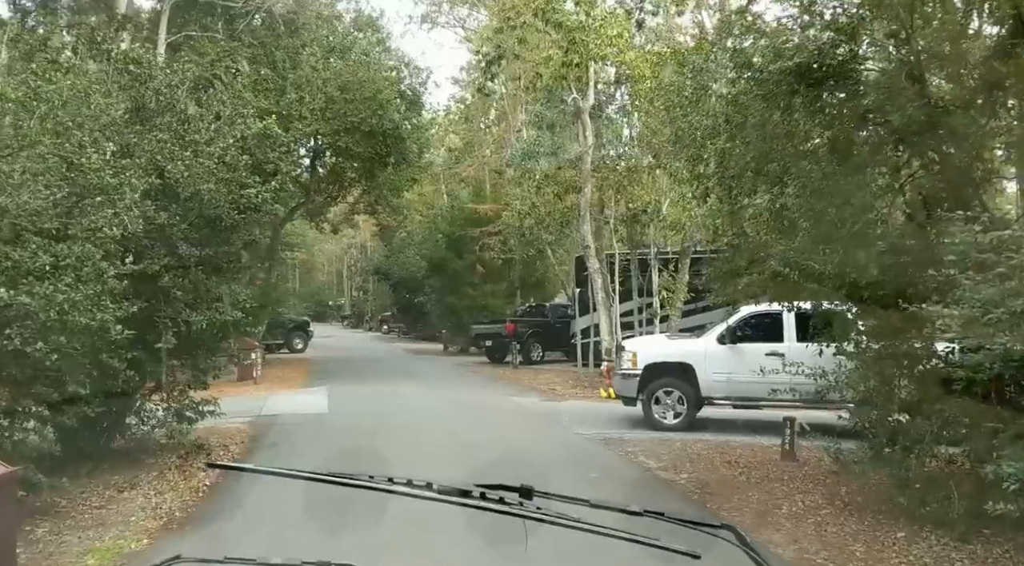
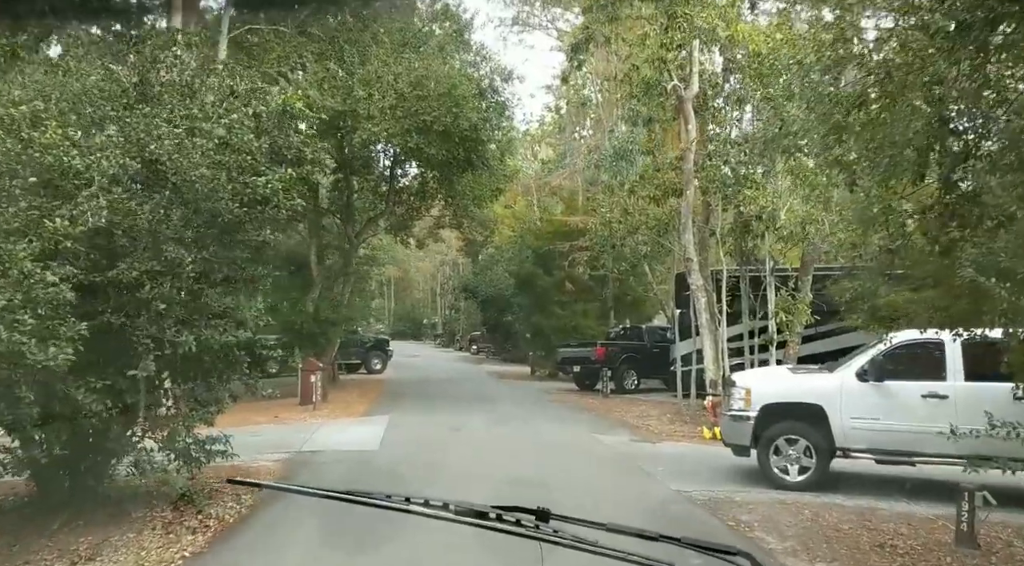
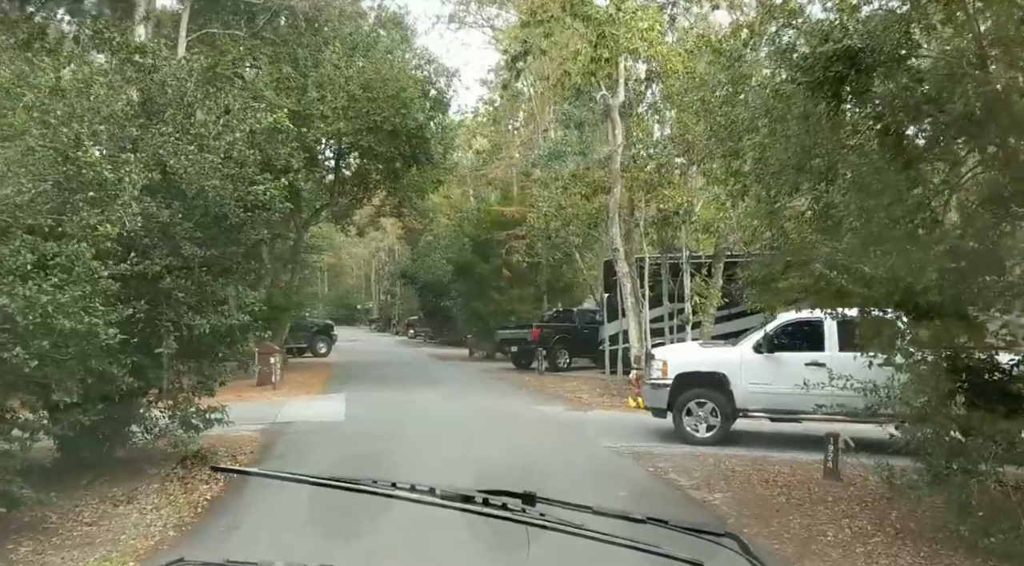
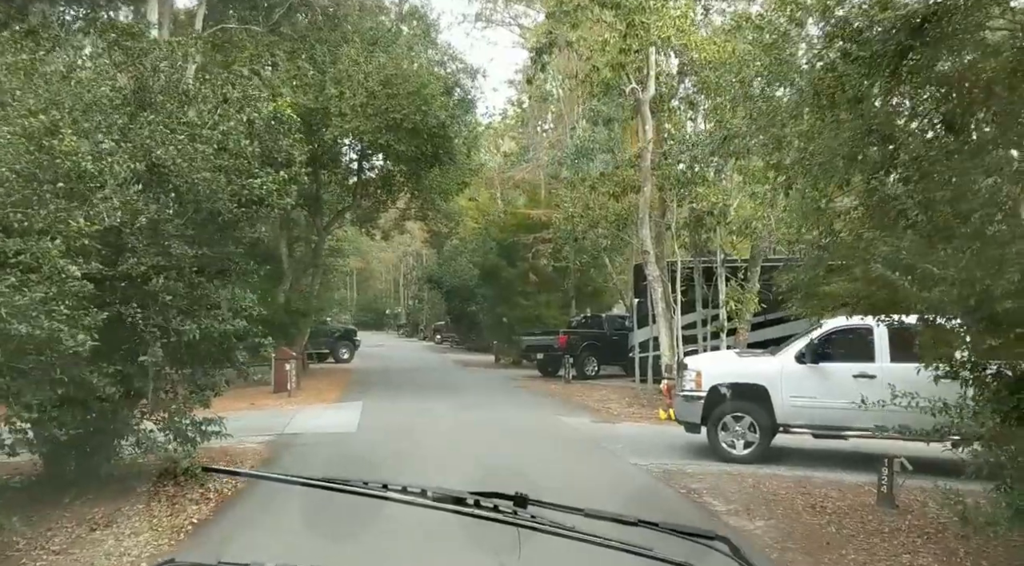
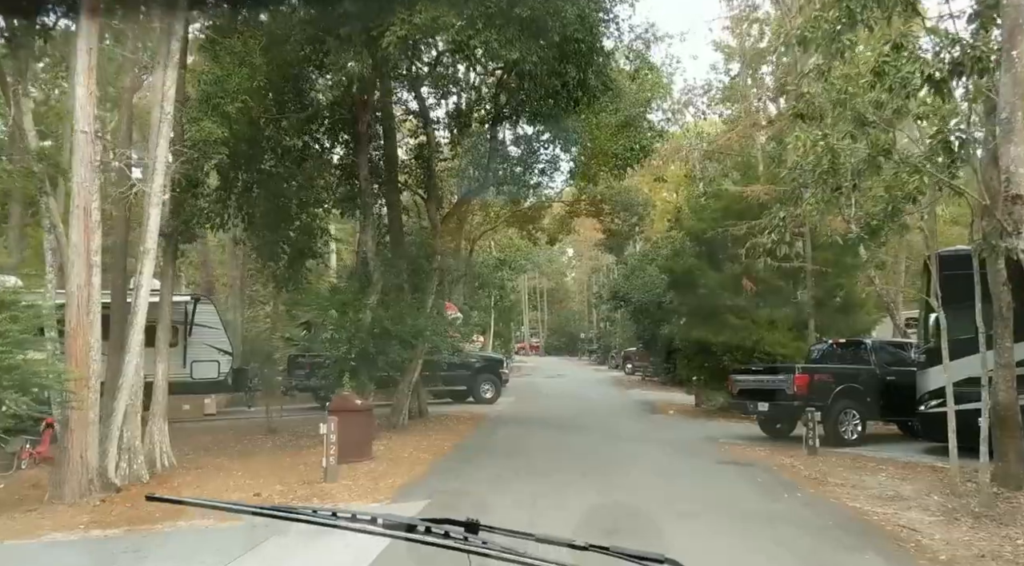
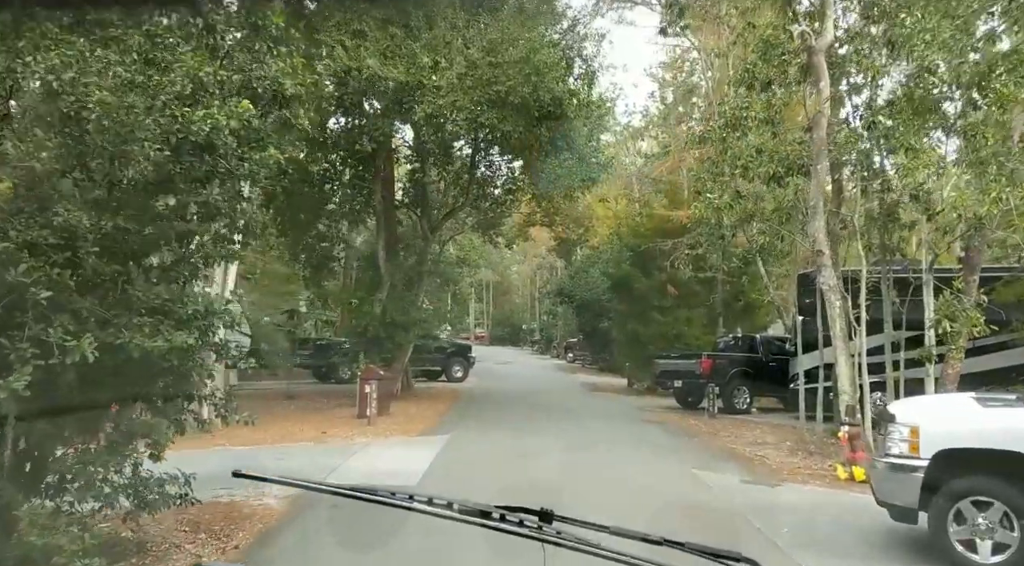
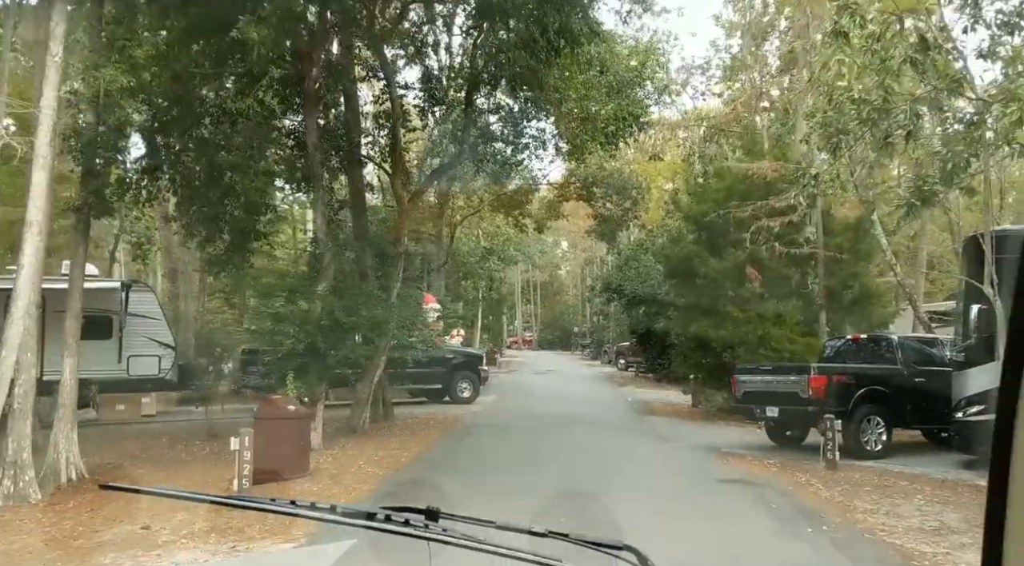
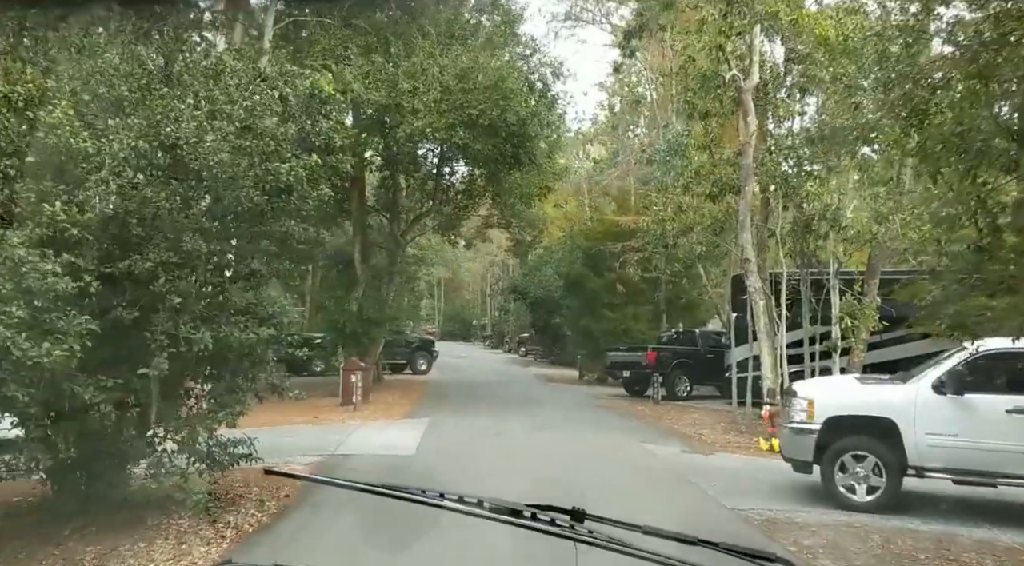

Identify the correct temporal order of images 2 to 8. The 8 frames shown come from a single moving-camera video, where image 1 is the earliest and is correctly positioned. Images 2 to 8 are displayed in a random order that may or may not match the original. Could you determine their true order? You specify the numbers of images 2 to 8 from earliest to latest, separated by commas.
3, 4, 2, 8, 6, 5, 7
